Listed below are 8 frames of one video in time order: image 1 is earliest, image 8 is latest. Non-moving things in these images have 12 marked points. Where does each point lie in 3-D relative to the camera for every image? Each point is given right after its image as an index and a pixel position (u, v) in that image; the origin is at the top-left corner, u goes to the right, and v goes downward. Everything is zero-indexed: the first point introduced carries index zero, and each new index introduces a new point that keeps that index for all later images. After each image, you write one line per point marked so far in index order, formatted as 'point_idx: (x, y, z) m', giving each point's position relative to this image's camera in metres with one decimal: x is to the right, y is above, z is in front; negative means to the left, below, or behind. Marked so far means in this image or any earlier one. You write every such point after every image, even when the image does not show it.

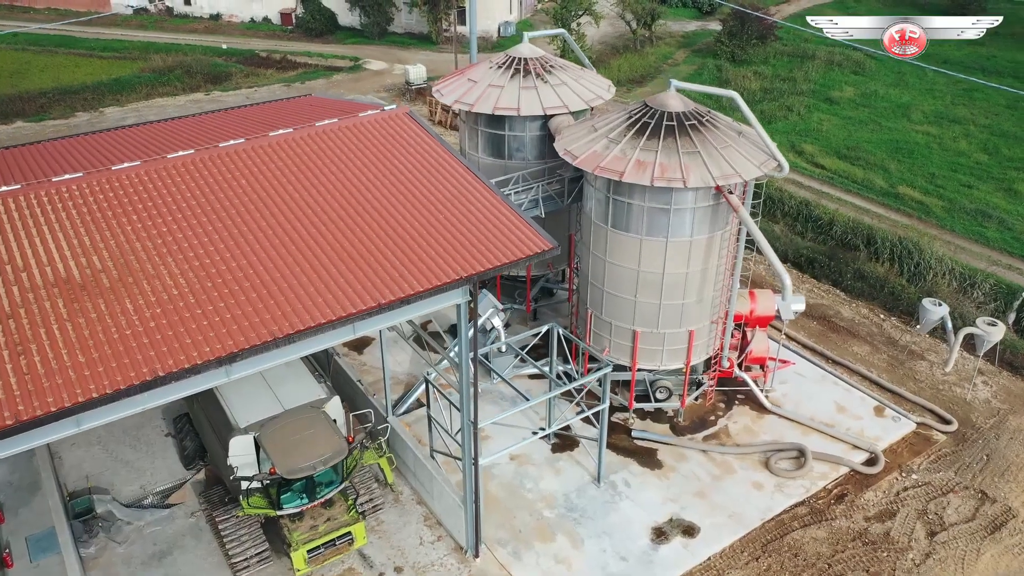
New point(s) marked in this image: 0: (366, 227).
0: (-2.2, +0.8, +12.6) m
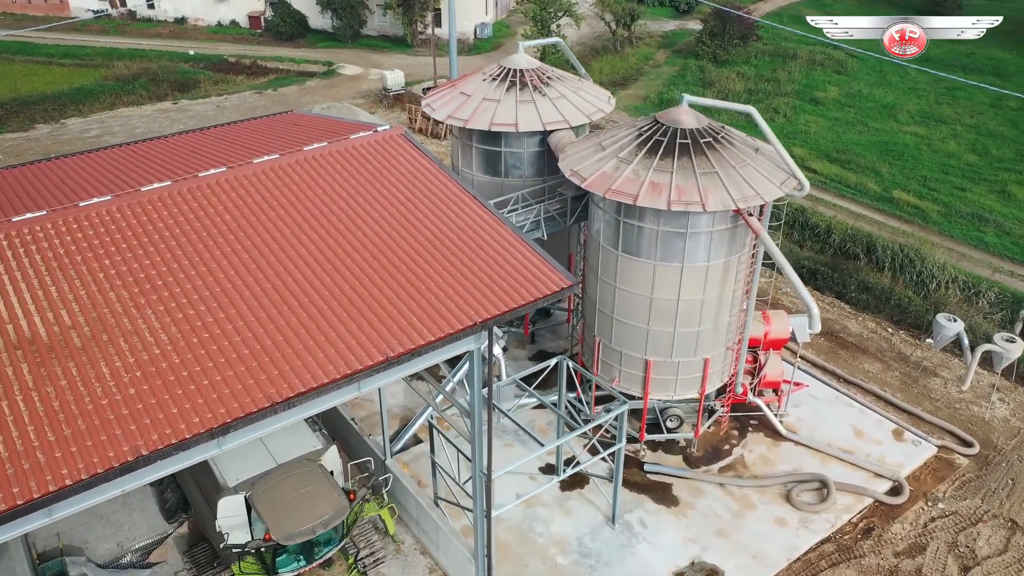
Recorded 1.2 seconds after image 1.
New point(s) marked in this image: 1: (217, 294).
0: (-2.0, +0.2, +11.5) m
1: (-3.7, -0.1, +10.4) m
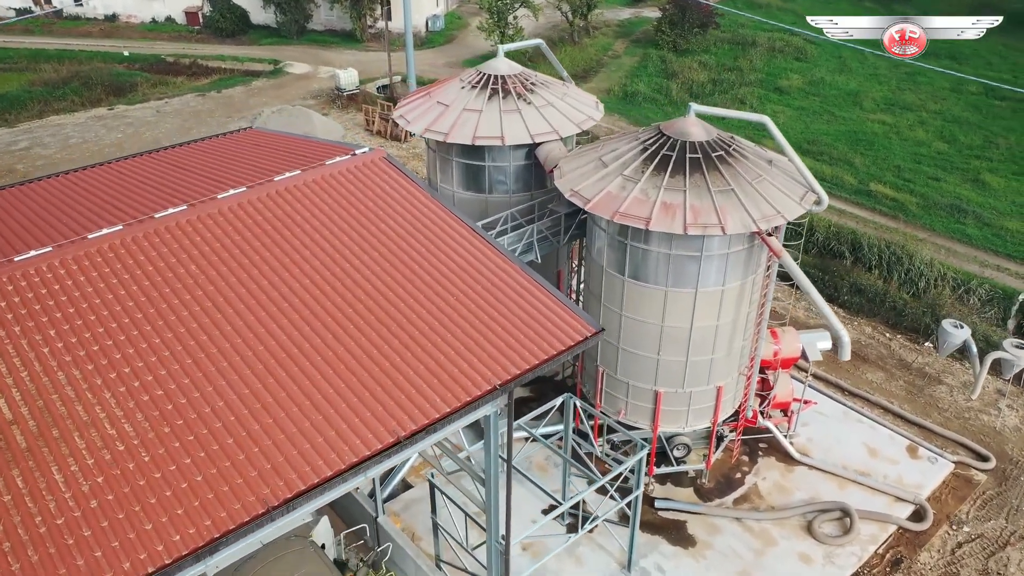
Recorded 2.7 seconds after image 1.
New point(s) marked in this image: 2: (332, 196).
0: (-1.8, -0.5, +10.0) m
1: (-3.5, -0.9, +8.8) m
2: (-2.6, +1.3, +11.8) m
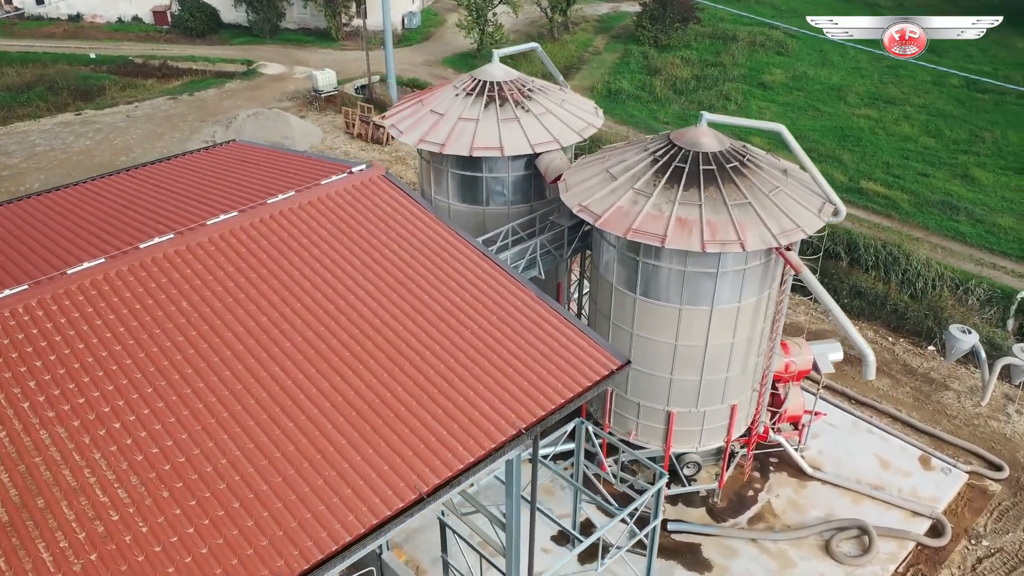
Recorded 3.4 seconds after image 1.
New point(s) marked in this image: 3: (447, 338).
0: (-1.6, -0.9, +9.2) m
1: (-3.2, -1.3, +8.0) m
2: (-2.5, +0.9, +11.1) m
3: (-0.8, -0.6, +9.6) m
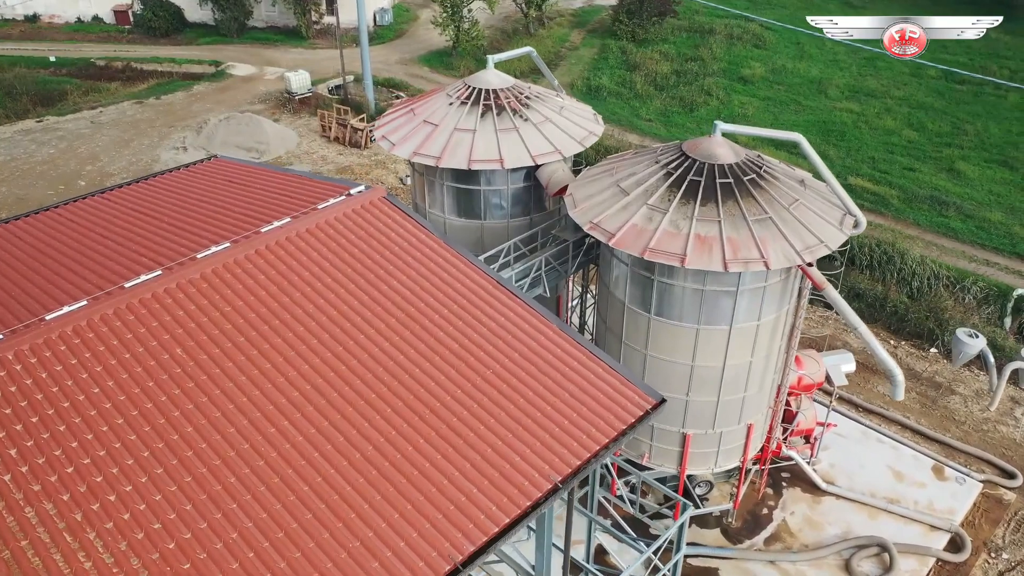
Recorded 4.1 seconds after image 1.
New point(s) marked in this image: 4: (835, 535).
0: (-1.3, -1.3, +8.5) m
1: (-2.8, -1.8, +7.2) m
2: (-2.3, +0.4, +10.3) m
3: (-0.5, -1.0, +8.9) m
4: (+5.8, -4.4, +14.6) m
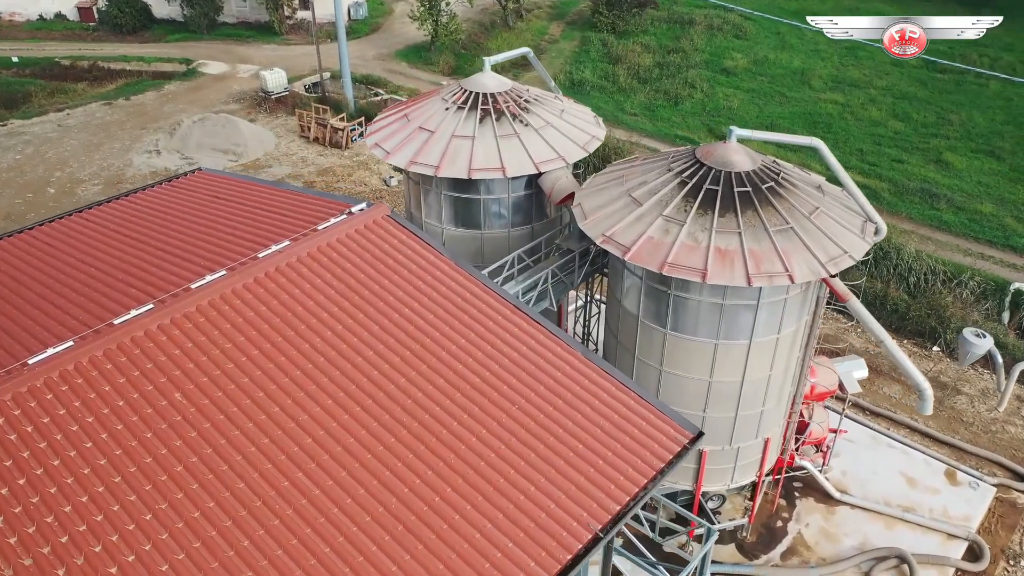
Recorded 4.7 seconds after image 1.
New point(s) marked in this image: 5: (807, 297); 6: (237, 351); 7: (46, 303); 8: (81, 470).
0: (-1.0, -1.7, +7.9) m
1: (-2.5, -2.1, +6.6) m
2: (-2.1, +0.1, +9.6) m
3: (-0.3, -1.3, +8.3) m
4: (+5.9, -4.5, +14.2) m
5: (+4.3, -0.1, +11.9) m
6: (-2.9, -0.6, +8.5) m
7: (-5.6, -0.2, +9.8) m
8: (-3.7, -1.6, +7.0) m
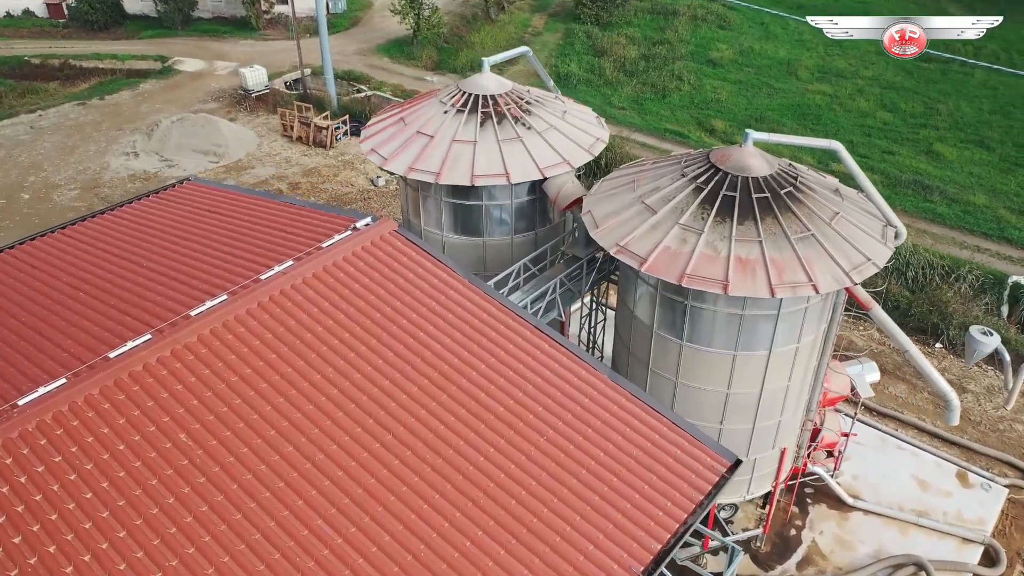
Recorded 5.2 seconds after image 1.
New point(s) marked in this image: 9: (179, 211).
0: (-0.7, -1.9, +7.4) m
1: (-2.2, -2.4, +6.0) m
2: (-1.9, -0.1, +9.1) m
3: (0.0, -1.6, +7.8) m
4: (+6.1, -4.6, +13.9) m
5: (+4.4, -0.2, +11.5) m
6: (-2.6, -0.9, +8.0) m
7: (-5.4, -0.5, +9.1) m
8: (-3.4, -1.9, +6.4) m
9: (-5.0, +1.1, +12.0) m
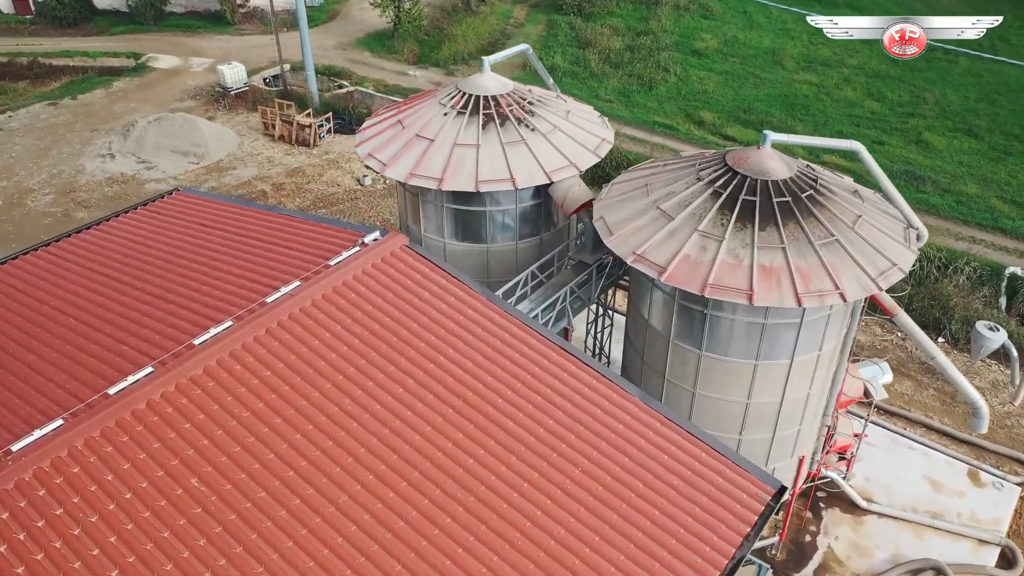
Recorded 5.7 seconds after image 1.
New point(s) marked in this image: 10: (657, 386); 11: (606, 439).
0: (-0.4, -2.1, +6.9) m
1: (-1.8, -2.7, +5.5) m
2: (-1.6, -0.3, +8.6) m
3: (+0.3, -1.8, +7.4) m
4: (+6.3, -4.6, +13.7) m
5: (+4.6, -0.3, +11.1) m
6: (-2.4, -1.2, +7.5) m
7: (-5.2, -0.8, +8.5) m
8: (-3.1, -2.2, +5.9) m
9: (-4.9, +0.9, +11.4) m
10: (+2.1, -1.4, +12.0) m
11: (+1.0, -1.3, +8.1) m
